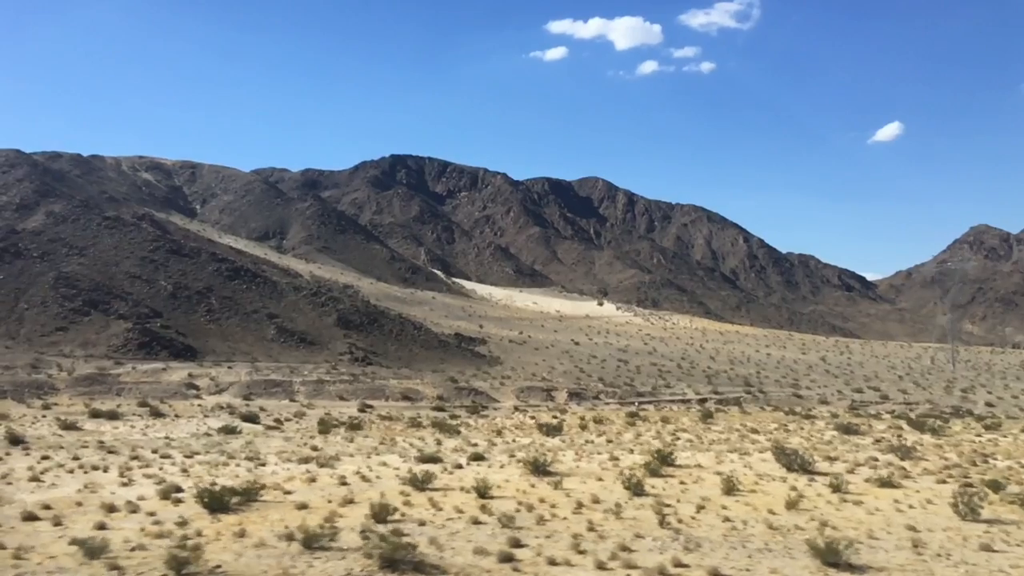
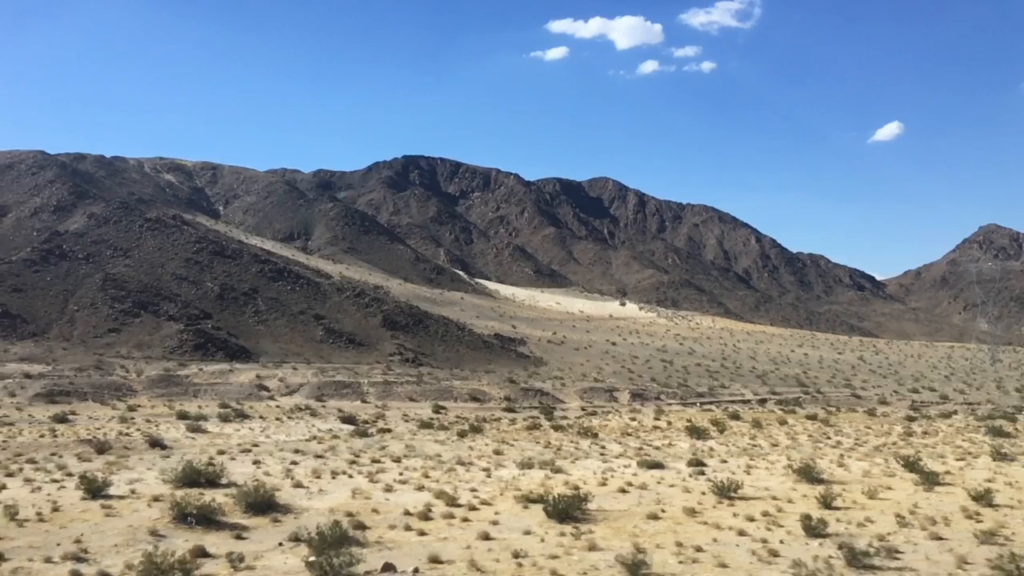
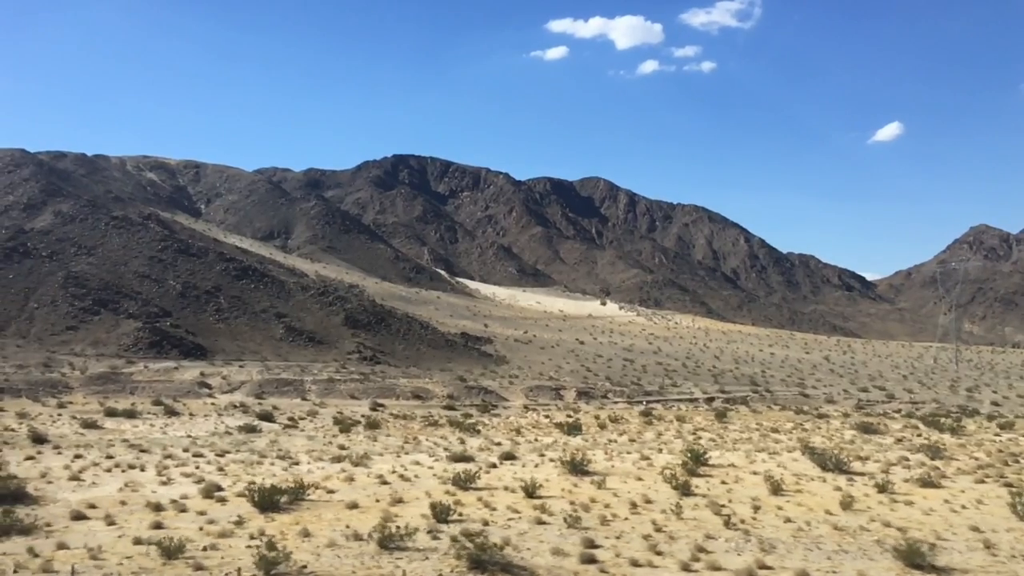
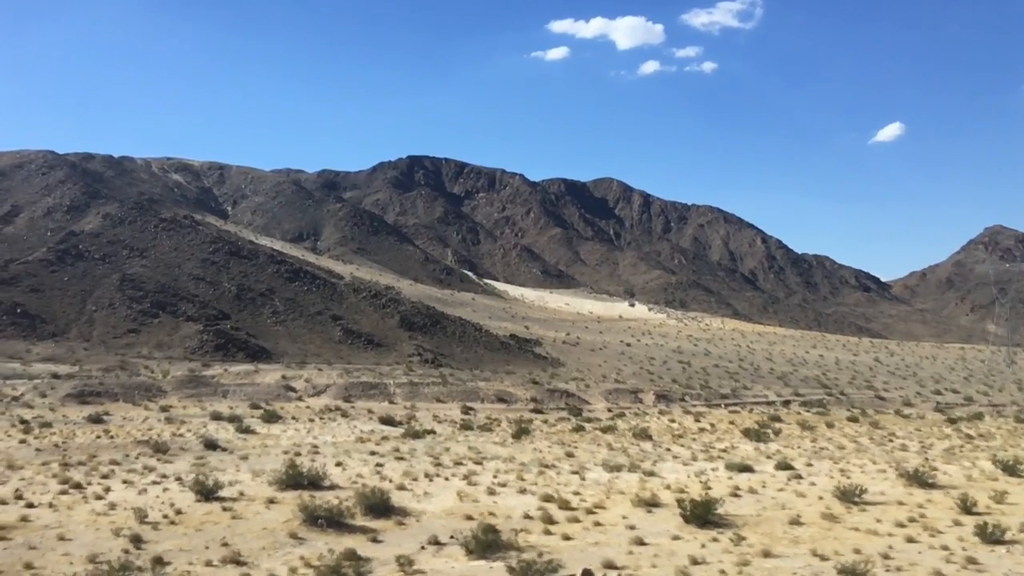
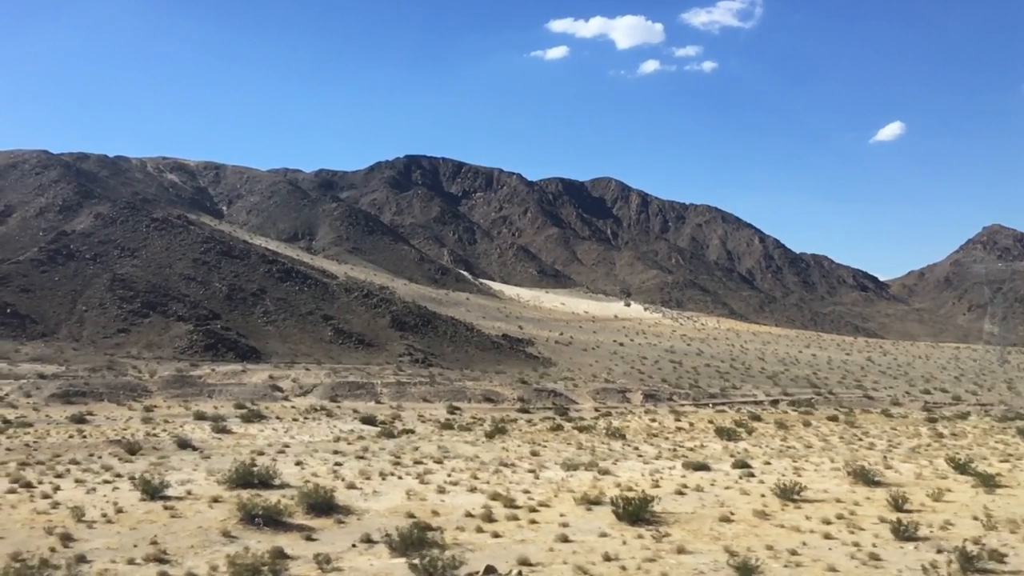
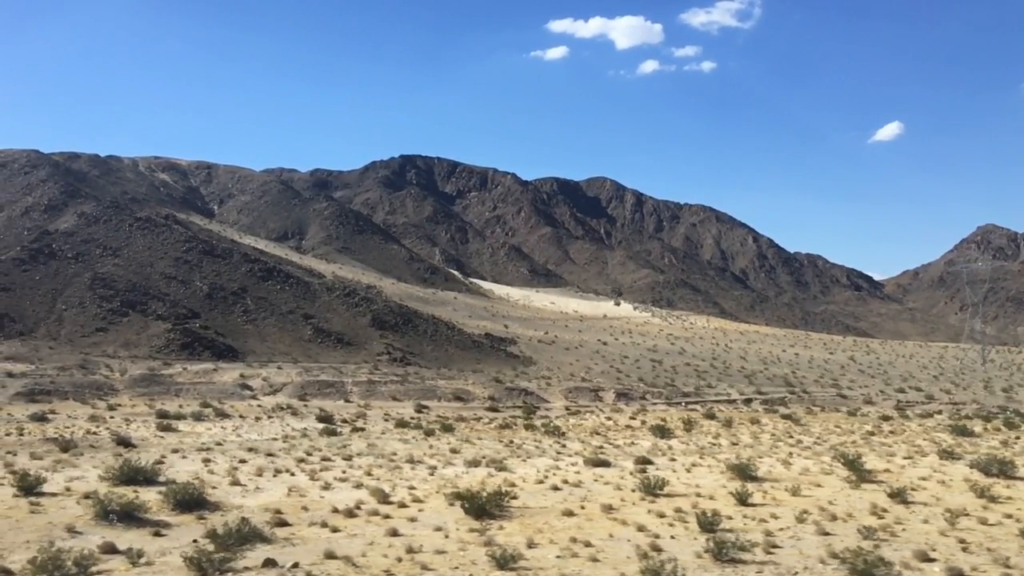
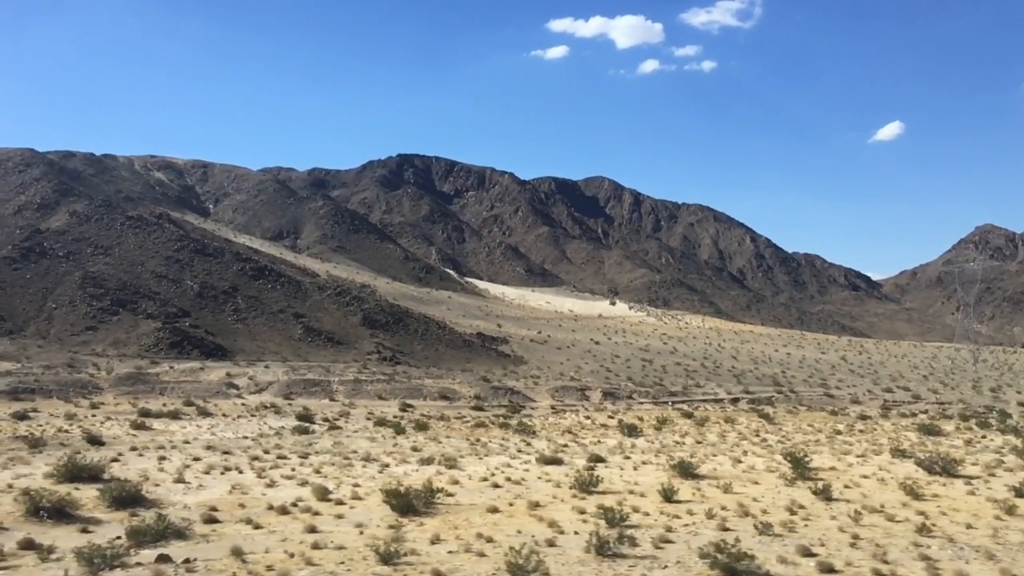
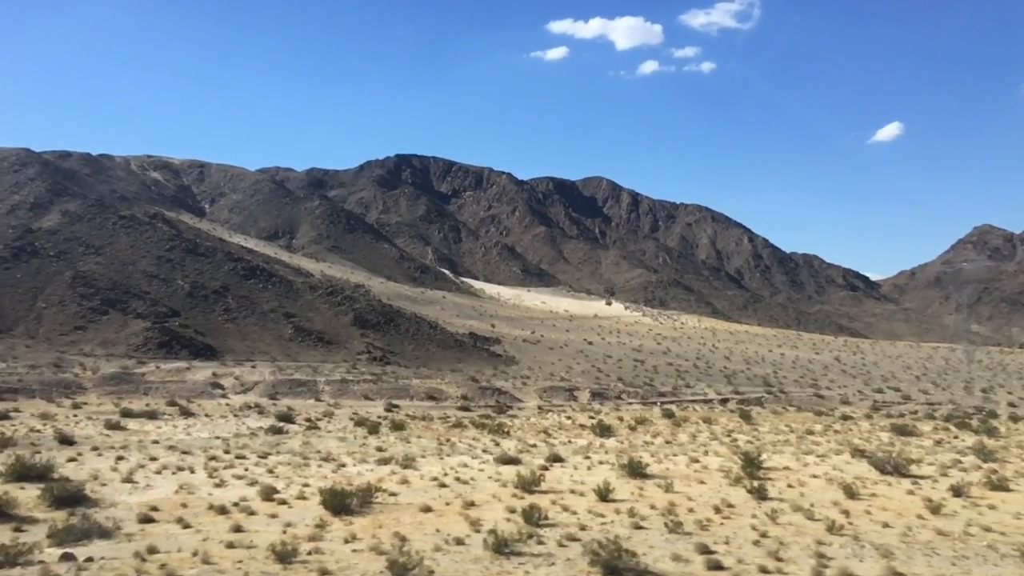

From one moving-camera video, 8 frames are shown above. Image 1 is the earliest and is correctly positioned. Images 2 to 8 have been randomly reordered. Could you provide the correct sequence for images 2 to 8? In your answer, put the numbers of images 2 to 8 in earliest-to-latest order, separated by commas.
3, 8, 7, 6, 2, 5, 4
